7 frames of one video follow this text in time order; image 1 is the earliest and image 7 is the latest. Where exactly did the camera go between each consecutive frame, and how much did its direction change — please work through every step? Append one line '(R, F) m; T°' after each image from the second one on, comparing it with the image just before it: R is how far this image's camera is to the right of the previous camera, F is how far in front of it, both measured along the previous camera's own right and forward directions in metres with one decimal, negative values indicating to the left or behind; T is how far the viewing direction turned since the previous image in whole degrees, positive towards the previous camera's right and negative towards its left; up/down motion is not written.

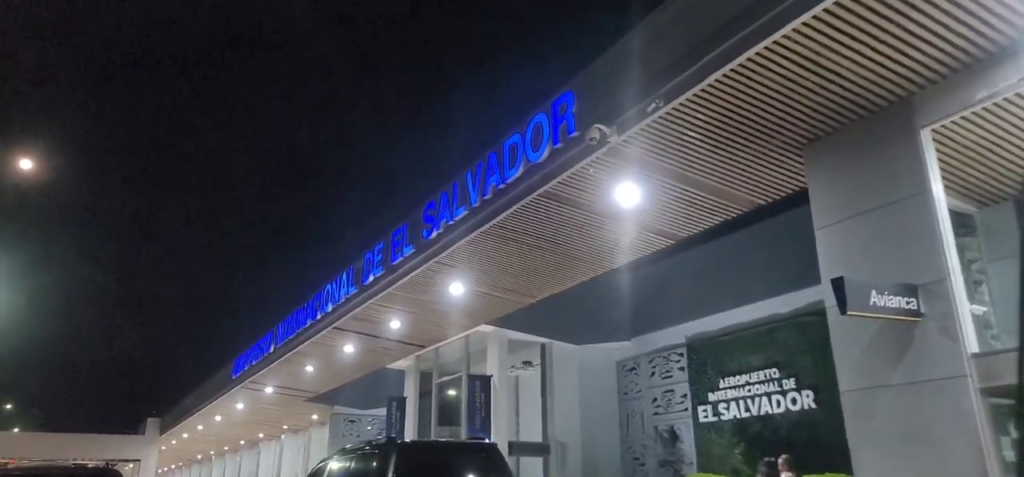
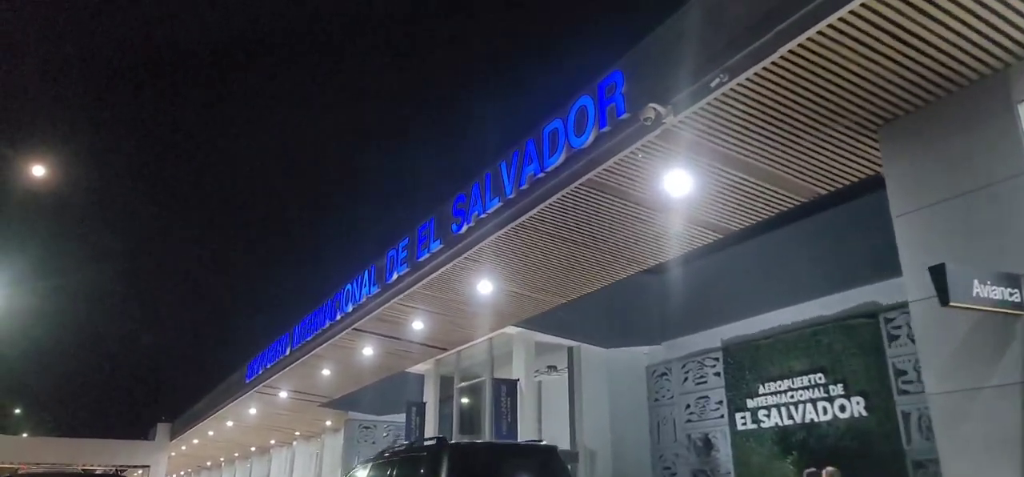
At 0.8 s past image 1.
(-0.5, +0.6) m; -1°
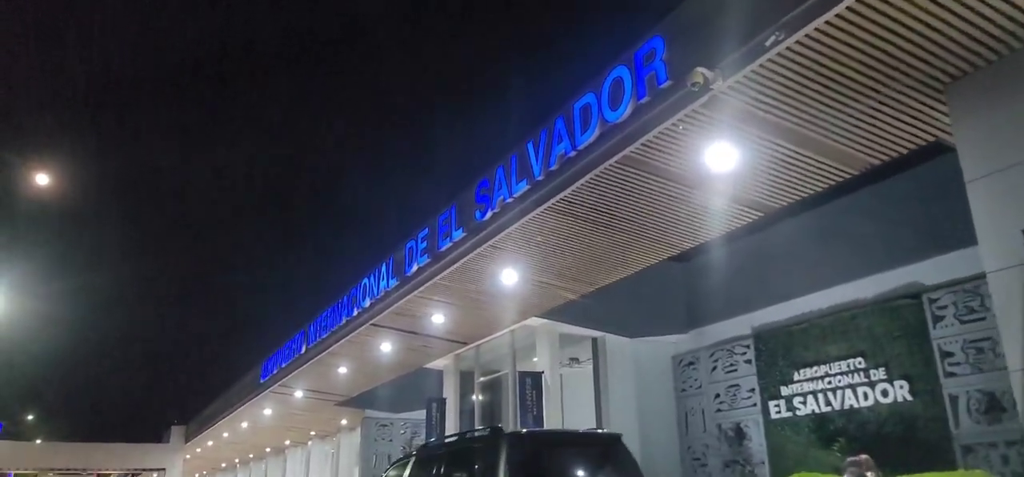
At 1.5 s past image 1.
(-0.4, +0.4) m; 0°
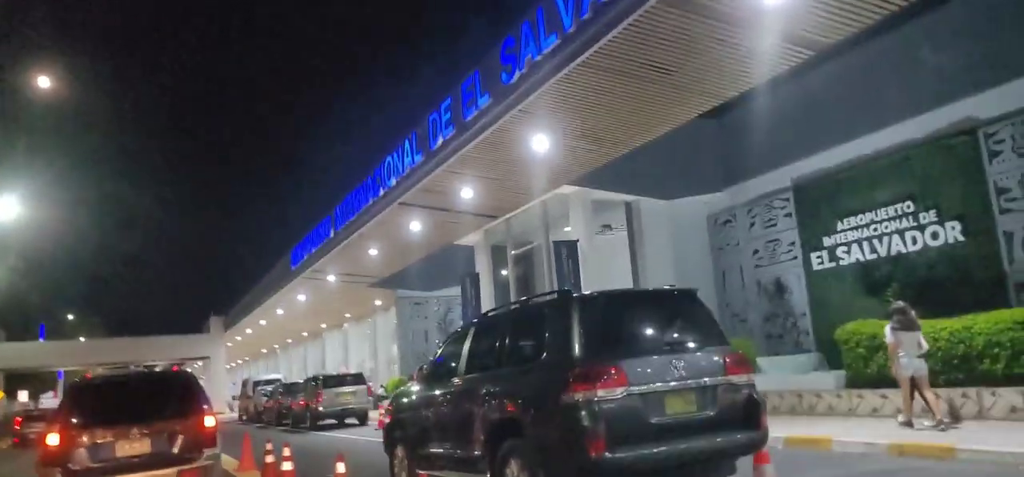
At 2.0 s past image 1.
(-0.3, +0.5) m; -2°
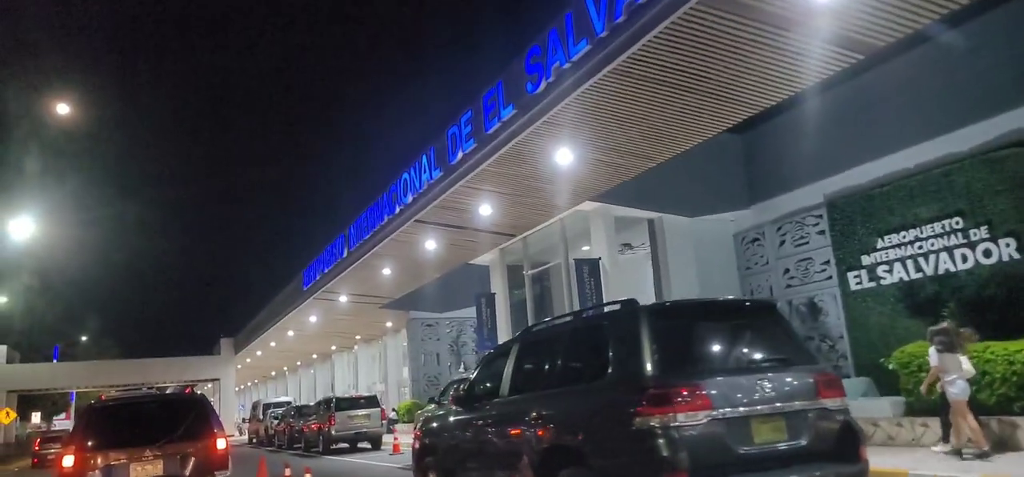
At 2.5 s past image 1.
(-0.3, +0.6) m; -1°
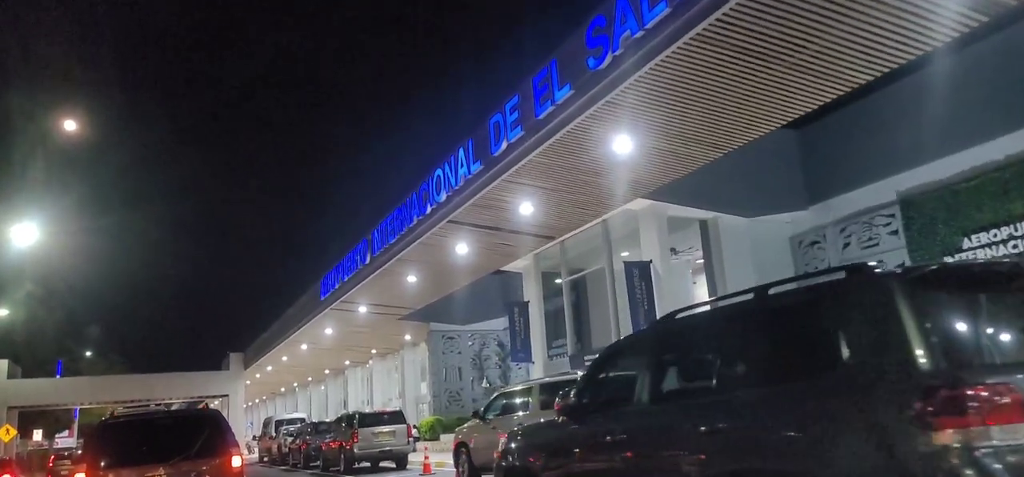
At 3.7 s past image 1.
(-0.7, +1.1) m; -1°
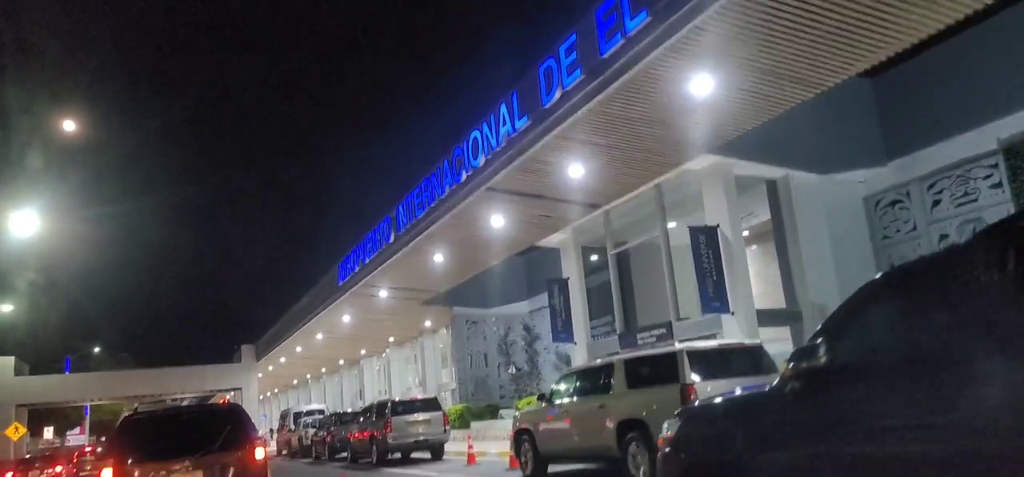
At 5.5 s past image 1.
(-0.8, +1.4) m; 0°
